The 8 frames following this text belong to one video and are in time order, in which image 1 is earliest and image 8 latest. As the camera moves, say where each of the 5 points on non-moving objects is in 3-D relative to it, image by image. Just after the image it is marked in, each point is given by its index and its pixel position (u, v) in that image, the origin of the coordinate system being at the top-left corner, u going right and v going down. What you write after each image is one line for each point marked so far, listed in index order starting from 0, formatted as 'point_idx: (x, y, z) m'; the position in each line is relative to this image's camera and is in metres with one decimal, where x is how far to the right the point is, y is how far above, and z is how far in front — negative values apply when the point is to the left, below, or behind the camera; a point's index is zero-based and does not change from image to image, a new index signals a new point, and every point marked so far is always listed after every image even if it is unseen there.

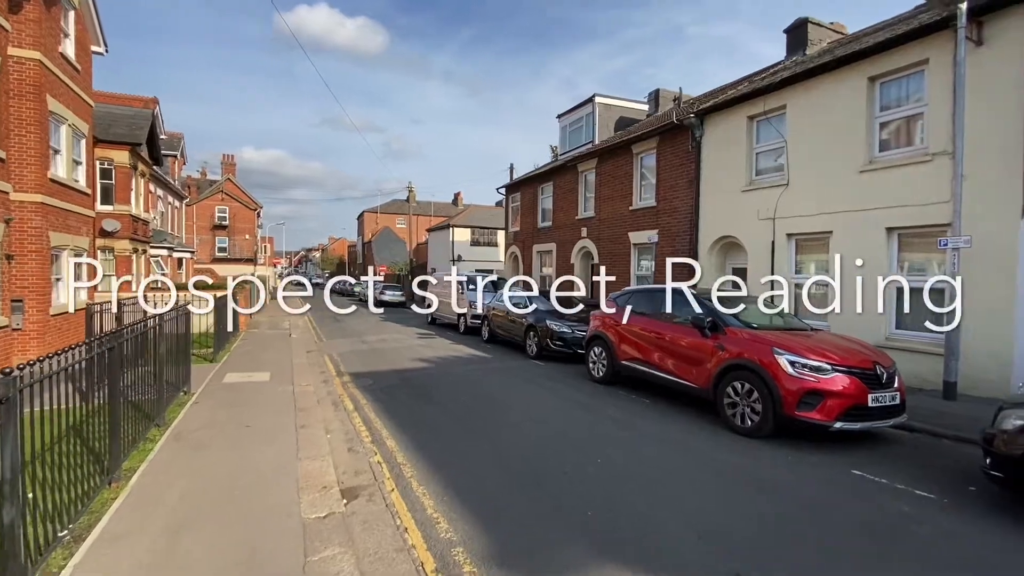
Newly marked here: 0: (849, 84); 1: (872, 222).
0: (+6.9, +4.2, +10.0) m
1: (+7.1, +1.3, +9.5) m
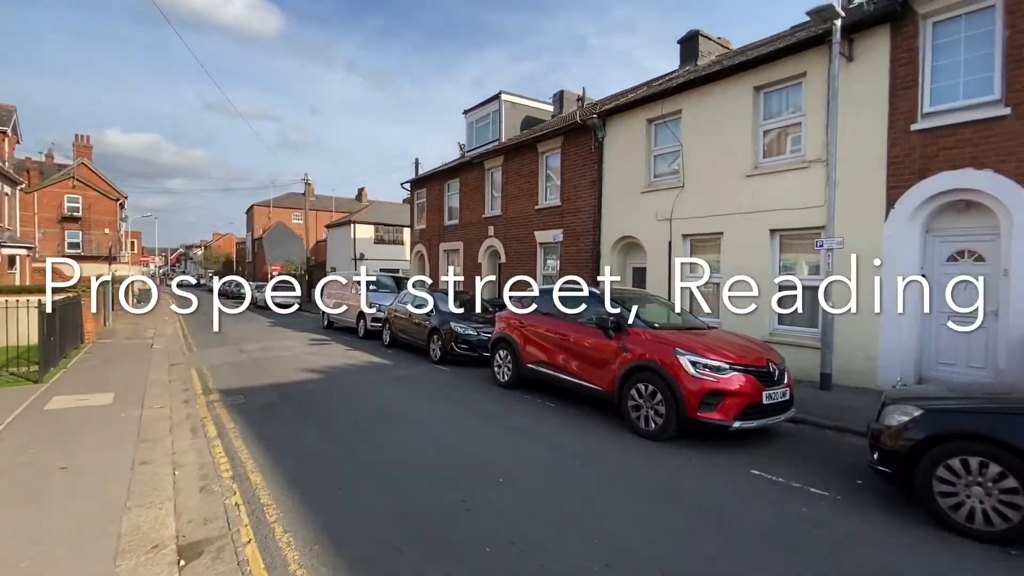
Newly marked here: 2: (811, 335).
0: (+4.8, +4.2, +10.3) m
1: (+5.0, +1.3, +9.9) m
2: (+5.7, -0.9, +9.3) m
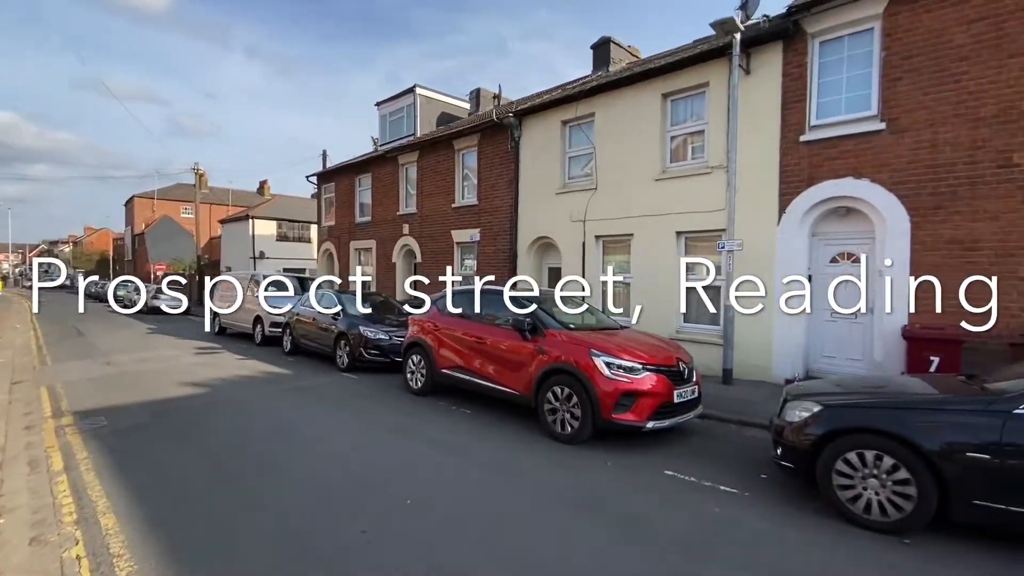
0: (+2.9, +4.2, +10.6) m
1: (+3.3, +1.3, +10.2) m
2: (+4.0, -0.9, +9.7) m
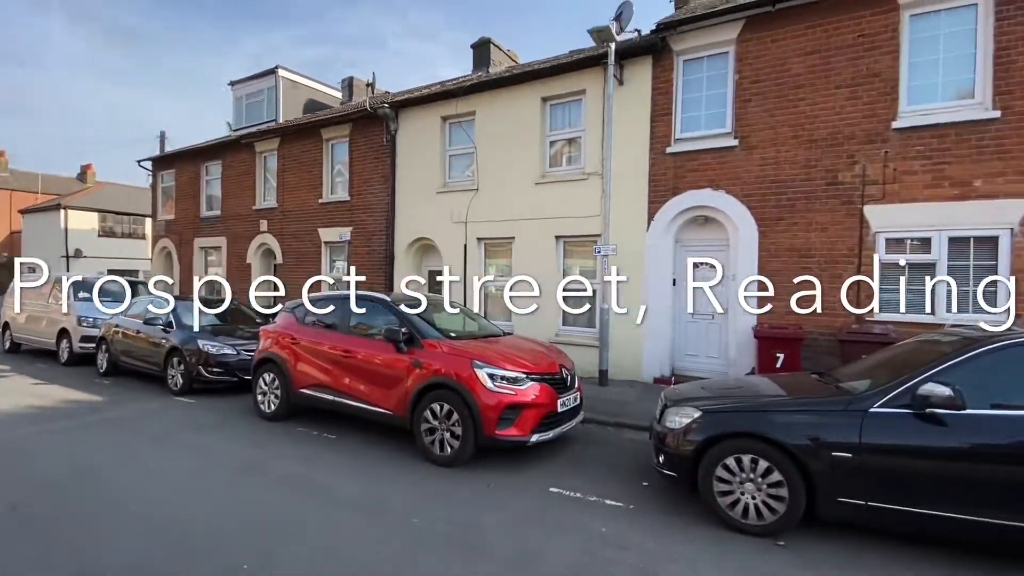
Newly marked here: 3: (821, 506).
0: (+0.3, +4.1, +10.5) m
1: (+0.7, +1.3, +10.2) m
2: (+1.6, -1.0, +9.8) m
3: (+2.3, -1.6, +3.6) m
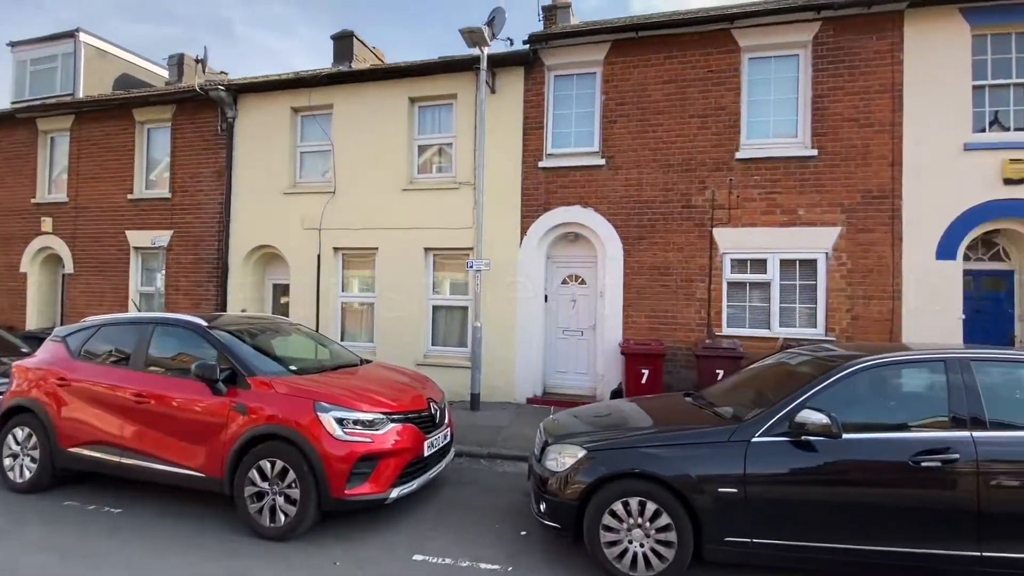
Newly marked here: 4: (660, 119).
0: (-2.4, +3.8, +9.6) m
1: (-1.9, +0.9, +9.4) m
2: (-1.0, -1.3, +9.2) m
3: (+1.4, -1.8, +3.4) m
4: (+2.5, +2.9, +8.2) m
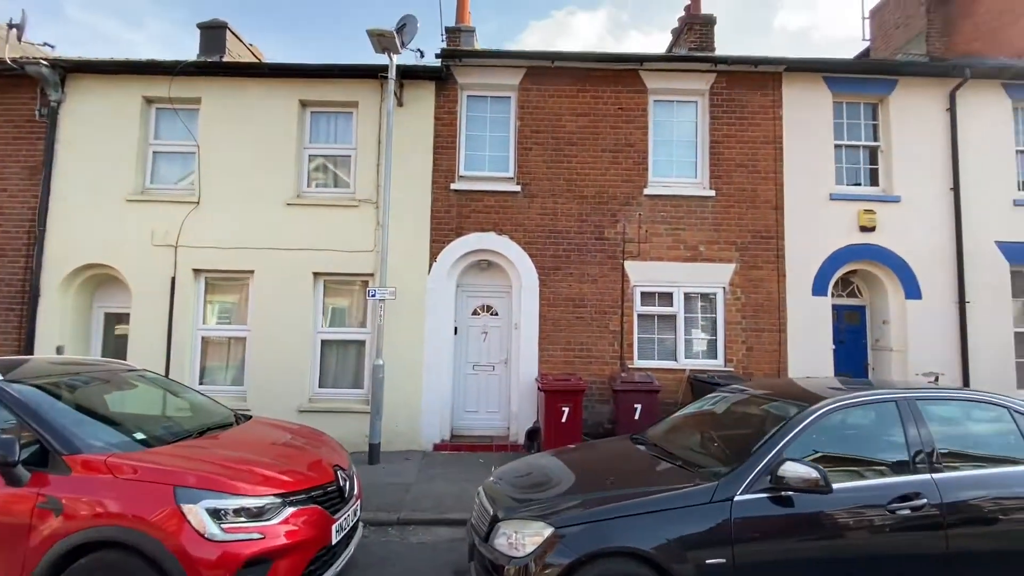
0: (-4.1, +3.3, +8.3) m
1: (-3.6, +0.4, +8.1) m
2: (-2.6, -1.8, +8.0) m
3: (+1.1, -2.1, +2.9) m
4: (+1.1, +2.4, +8.2) m
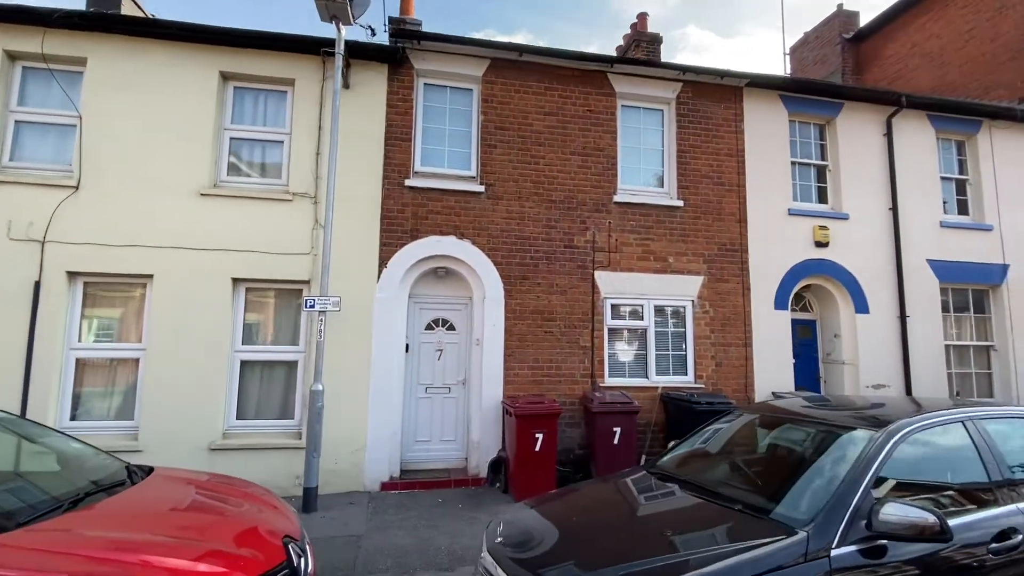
0: (-4.6, +3.1, +6.9) m
1: (-4.1, +0.3, +6.6) m
2: (-3.2, -2.0, +6.6) m
3: (+1.3, -2.1, +2.2) m
4: (+0.5, +2.2, +7.6) m
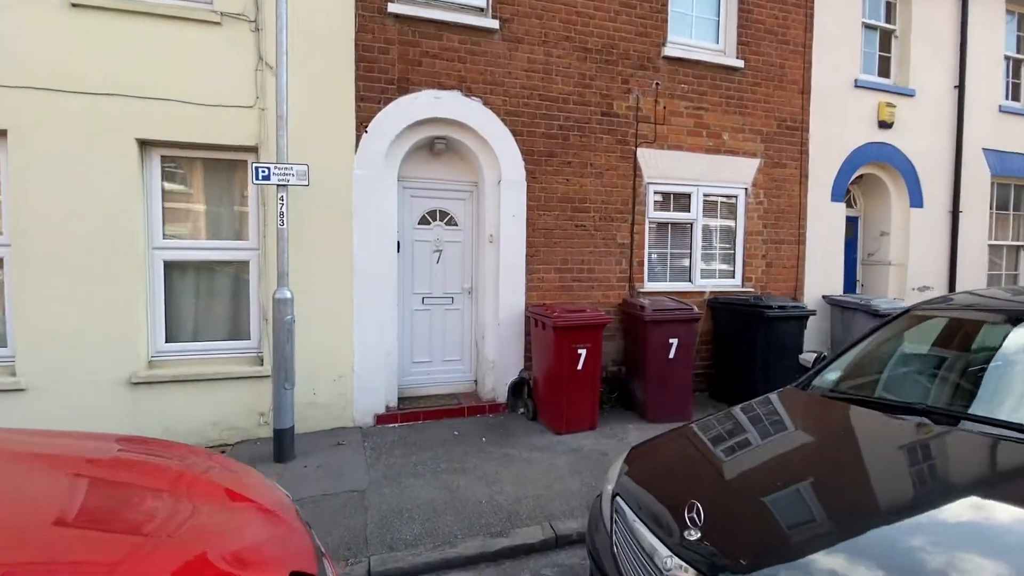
0: (-4.3, +4.4, +4.2) m
1: (-3.7, +1.5, +4.4) m
2: (-2.9, -0.7, +4.9) m
3: (+2.1, -1.4, +1.1) m
4: (+0.7, +3.6, +5.6) m
